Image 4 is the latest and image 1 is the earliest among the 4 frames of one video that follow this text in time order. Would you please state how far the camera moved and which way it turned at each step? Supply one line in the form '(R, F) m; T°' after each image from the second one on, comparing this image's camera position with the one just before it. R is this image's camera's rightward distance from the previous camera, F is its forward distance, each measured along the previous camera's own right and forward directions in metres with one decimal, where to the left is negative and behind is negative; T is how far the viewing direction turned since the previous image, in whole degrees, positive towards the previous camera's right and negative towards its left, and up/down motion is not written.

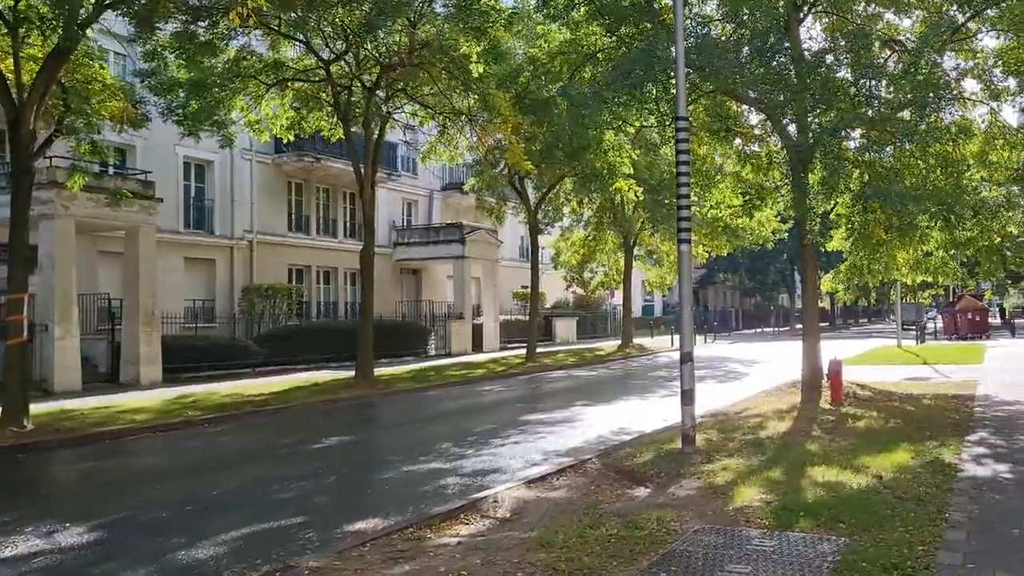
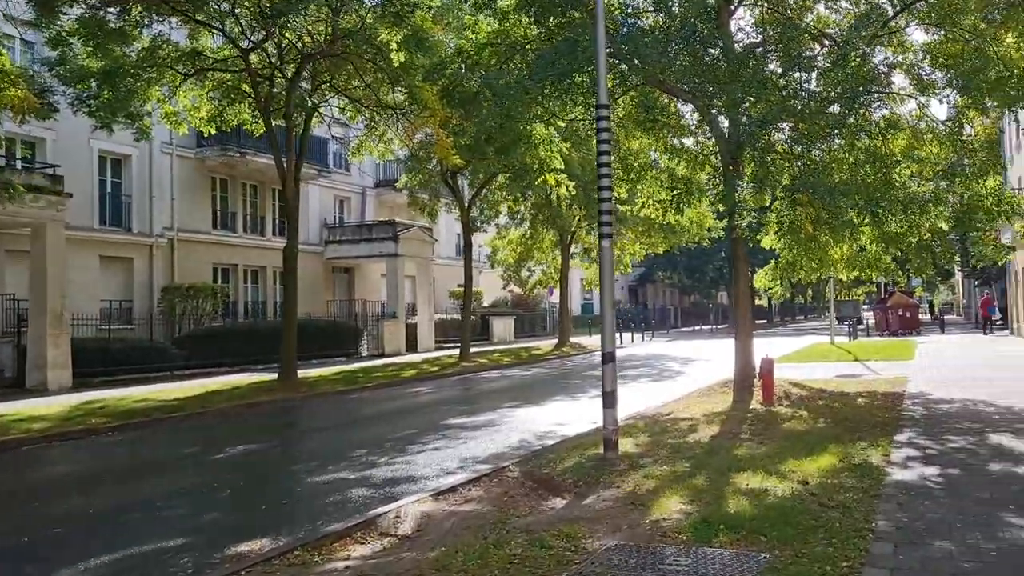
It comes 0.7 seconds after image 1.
(+0.3, +0.5) m; +3°
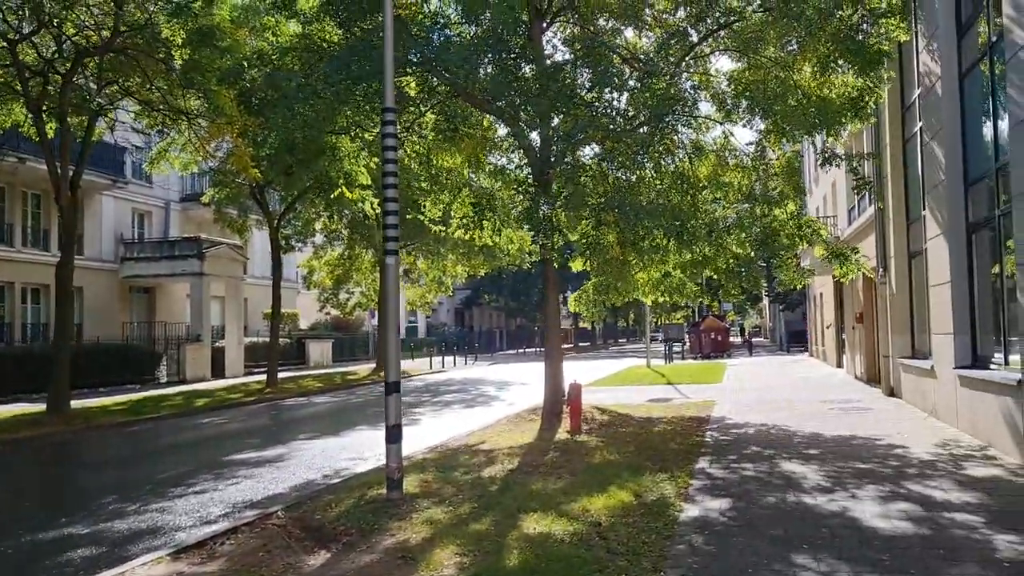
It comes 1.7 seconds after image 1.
(+0.5, +0.7) m; +10°
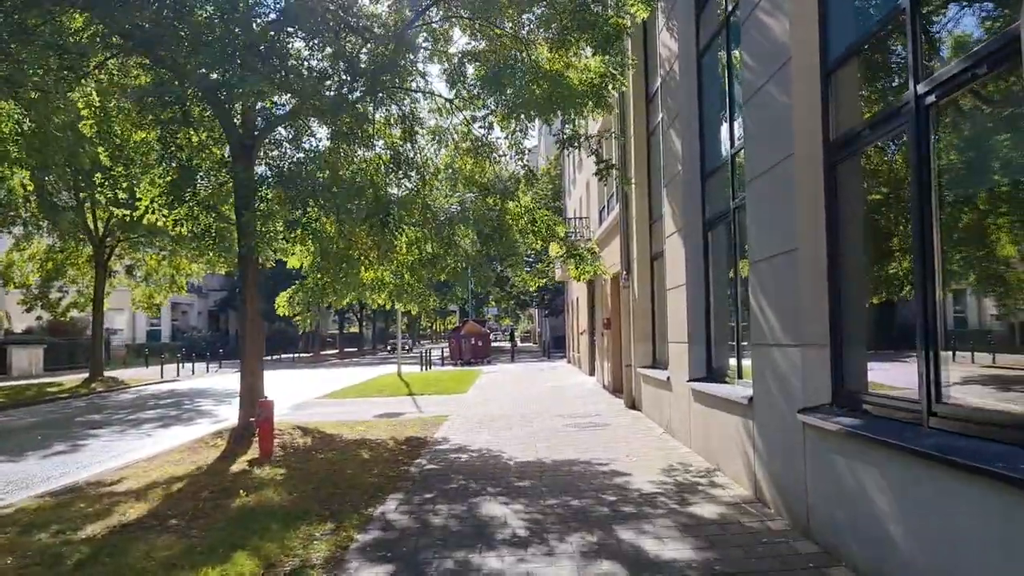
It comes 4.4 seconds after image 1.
(+1.1, +1.8) m; +13°
